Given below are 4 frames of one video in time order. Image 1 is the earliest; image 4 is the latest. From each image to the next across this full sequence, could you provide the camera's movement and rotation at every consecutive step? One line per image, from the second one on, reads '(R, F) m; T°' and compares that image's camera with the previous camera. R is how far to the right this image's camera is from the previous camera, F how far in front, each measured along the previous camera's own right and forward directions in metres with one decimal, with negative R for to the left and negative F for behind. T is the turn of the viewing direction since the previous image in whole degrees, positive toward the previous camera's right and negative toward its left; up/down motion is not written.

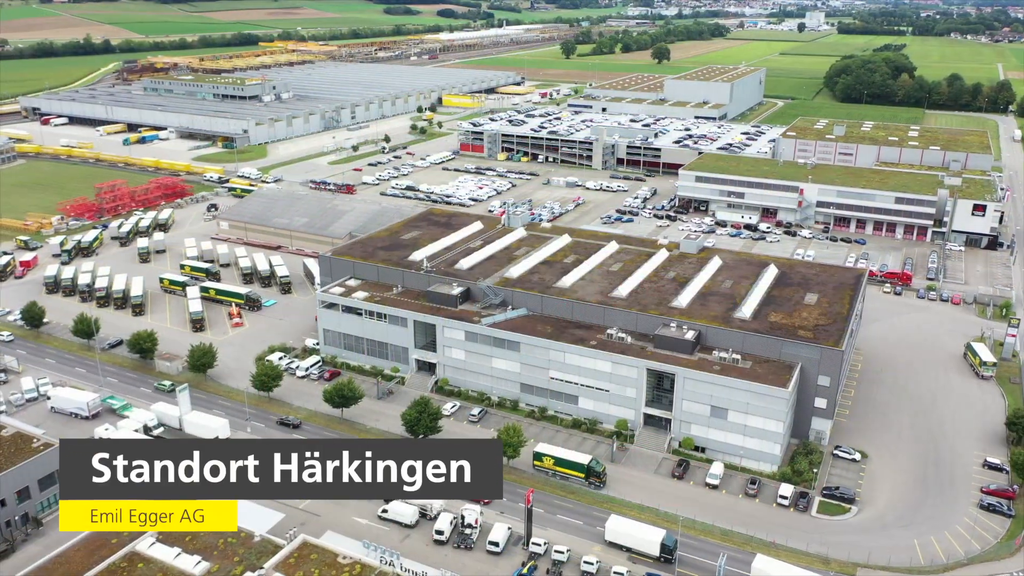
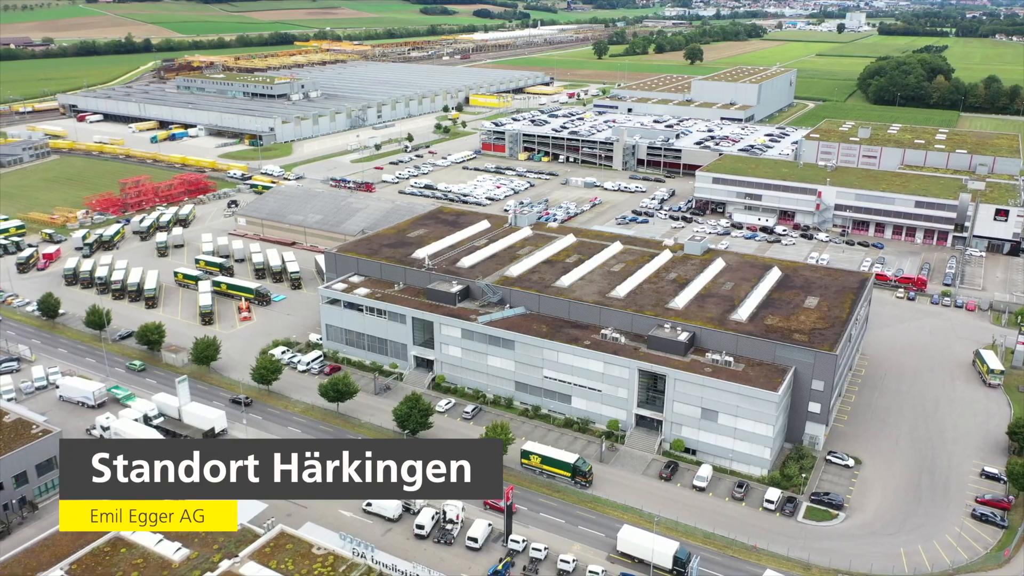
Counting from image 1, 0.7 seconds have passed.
(+1.9, -0.1) m; -2°
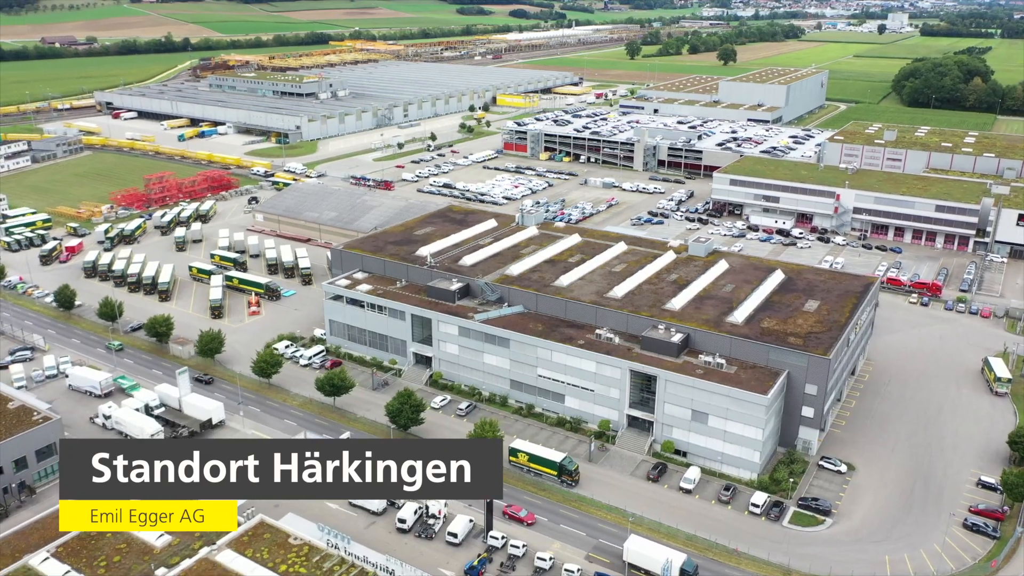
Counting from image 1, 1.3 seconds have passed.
(+1.9, -0.1) m; -2°
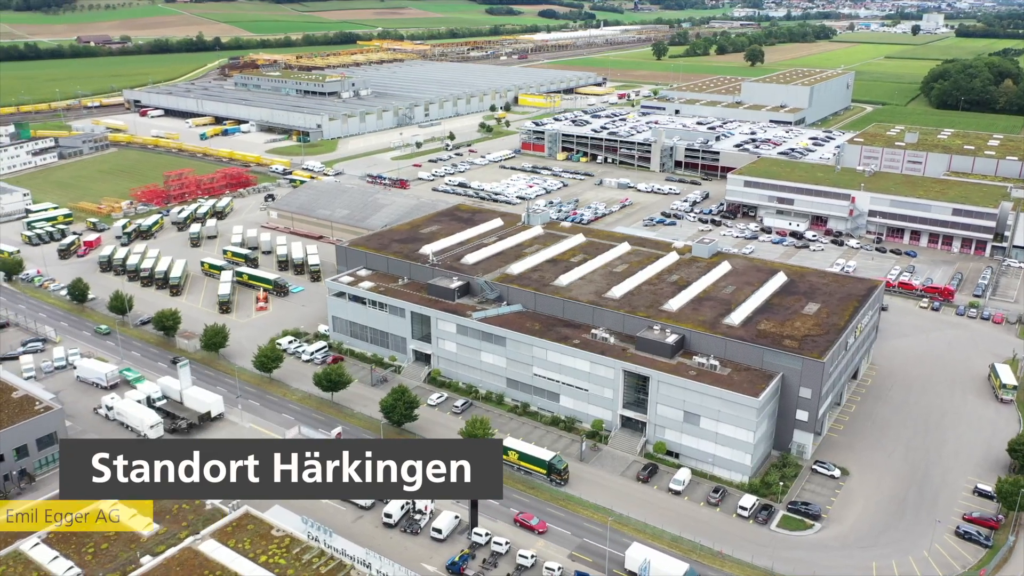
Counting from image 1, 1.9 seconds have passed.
(+1.5, -0.1) m; -2°
